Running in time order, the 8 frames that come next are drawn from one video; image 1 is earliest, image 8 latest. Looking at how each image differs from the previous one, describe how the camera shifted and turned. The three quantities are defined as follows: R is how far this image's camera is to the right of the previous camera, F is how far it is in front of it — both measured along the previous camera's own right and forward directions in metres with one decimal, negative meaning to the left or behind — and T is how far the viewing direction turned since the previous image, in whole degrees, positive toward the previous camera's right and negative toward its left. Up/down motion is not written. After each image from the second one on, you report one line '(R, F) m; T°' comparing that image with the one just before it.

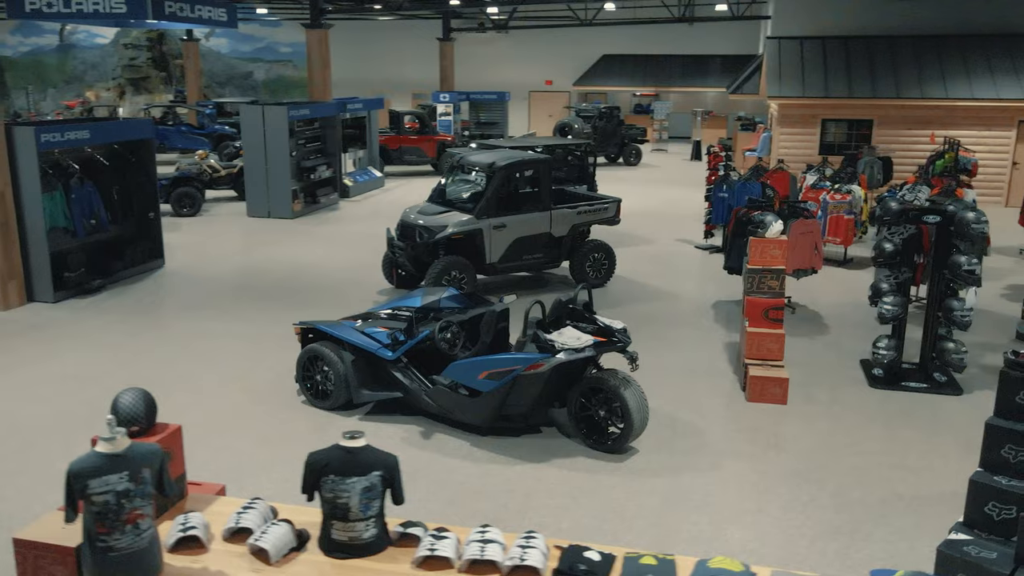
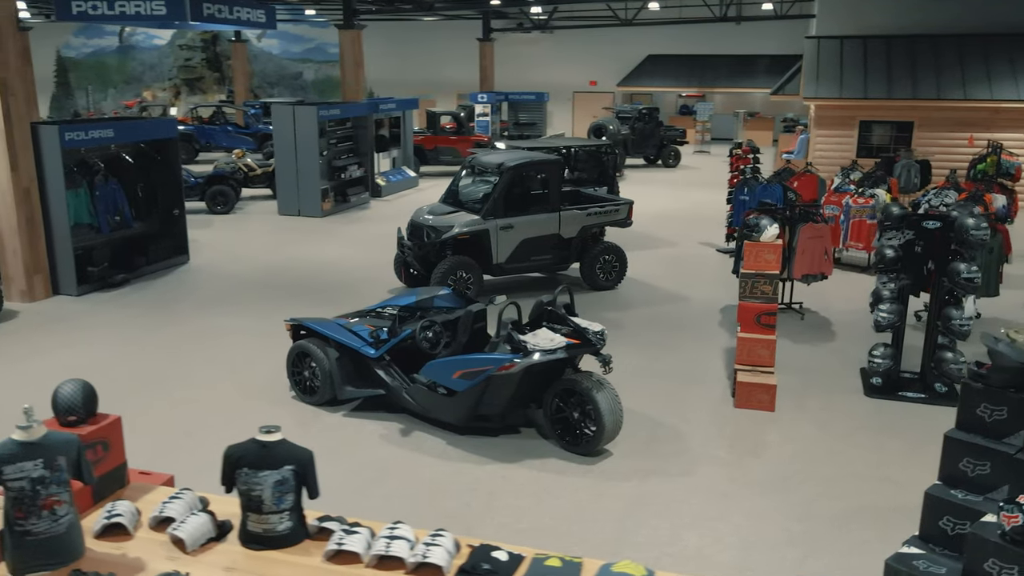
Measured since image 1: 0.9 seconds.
(+0.4, 0.0) m; -4°
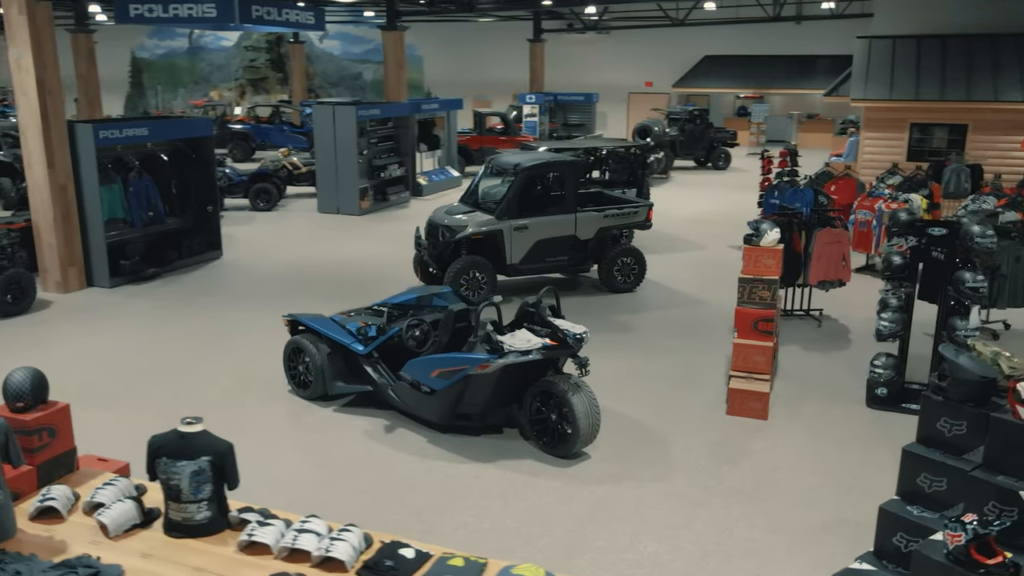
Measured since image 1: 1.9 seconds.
(+0.5, 0.0) m; -4°
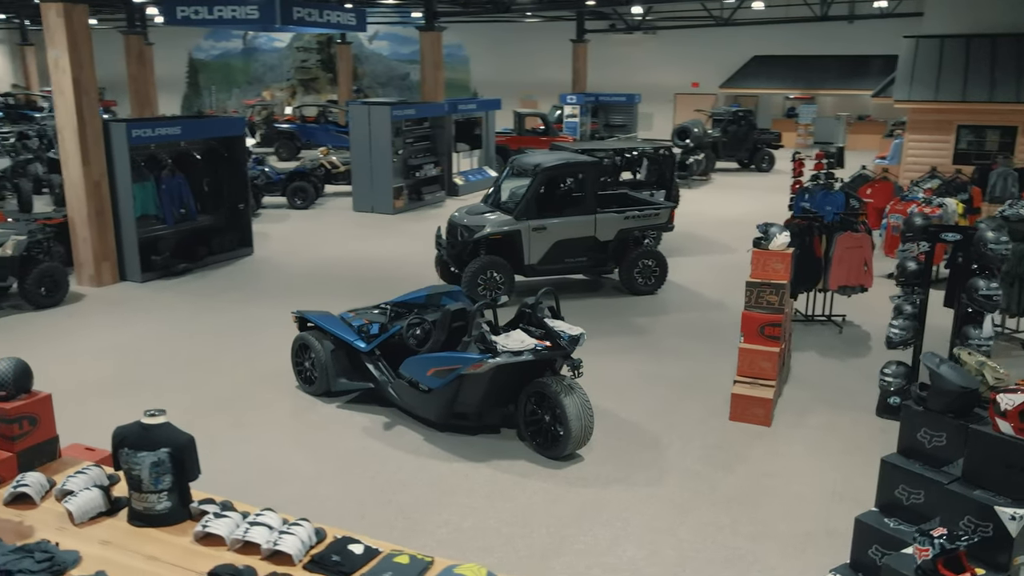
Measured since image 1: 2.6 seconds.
(+0.3, 0.0) m; -3°
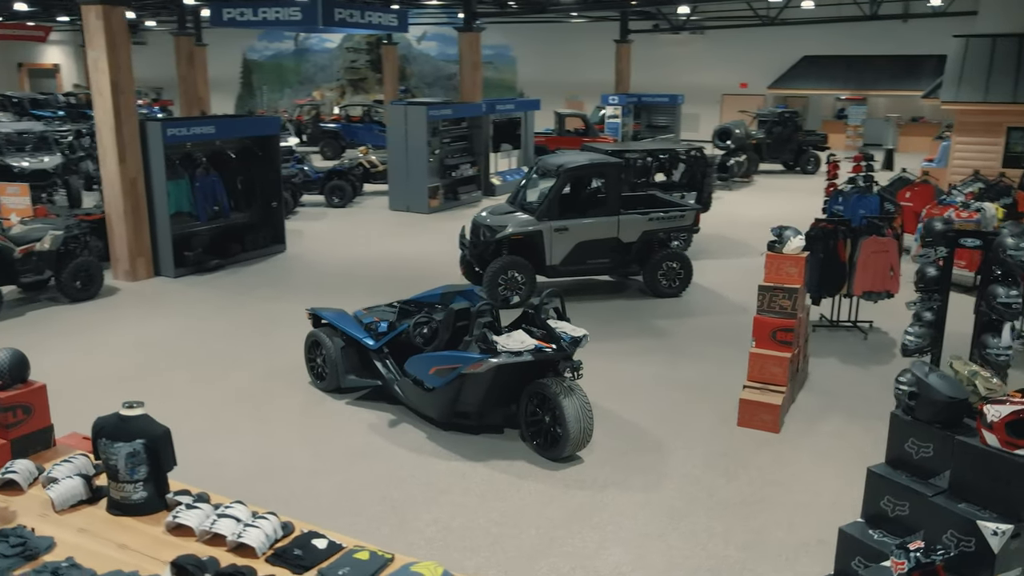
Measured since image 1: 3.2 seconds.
(+0.3, 0.0) m; -3°
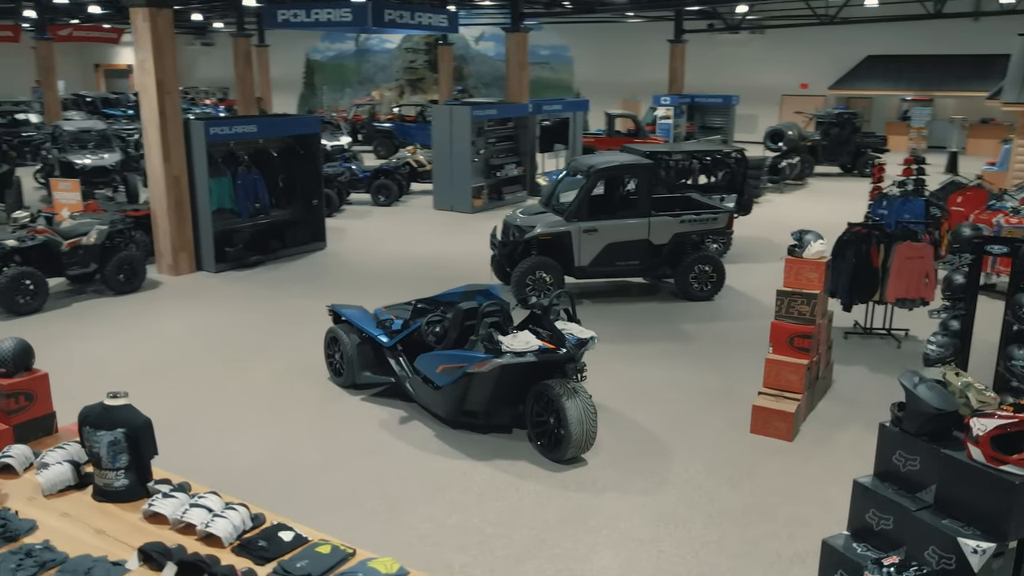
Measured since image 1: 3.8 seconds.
(+0.3, 0.0) m; -4°
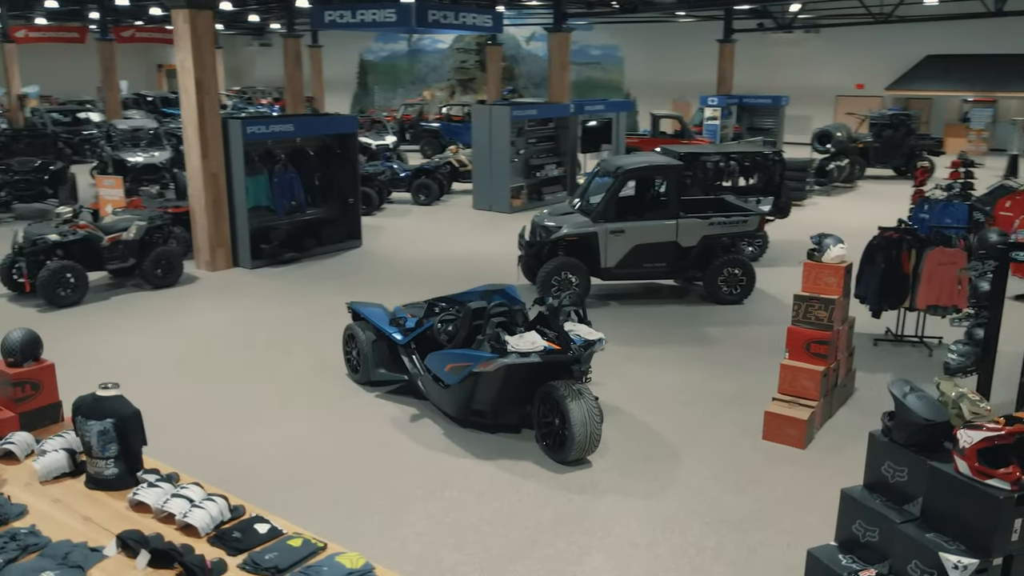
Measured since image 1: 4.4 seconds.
(+0.3, 0.0) m; -4°
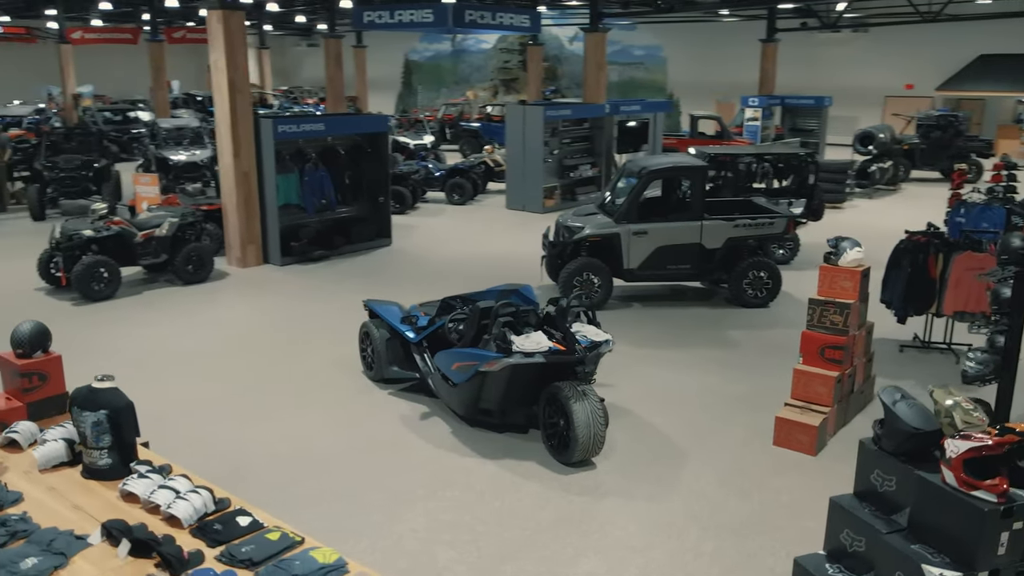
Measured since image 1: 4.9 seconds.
(+0.2, 0.0) m; -3°
